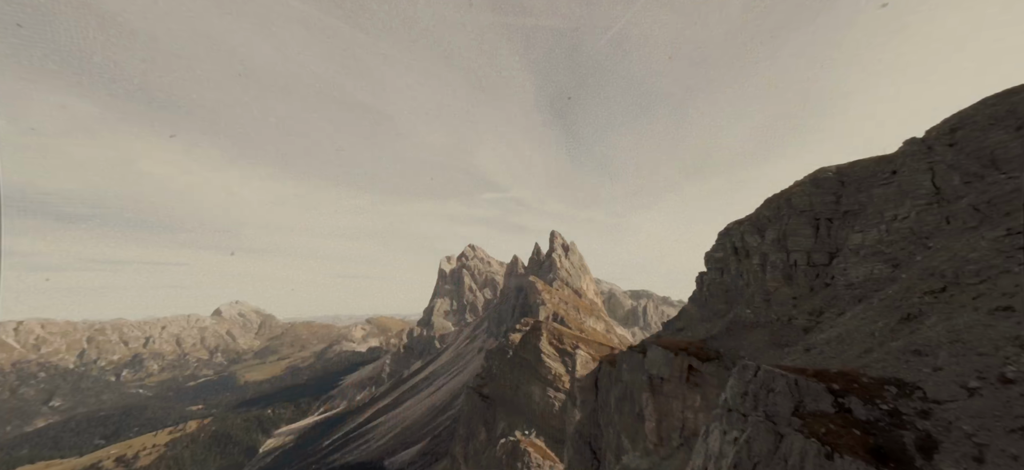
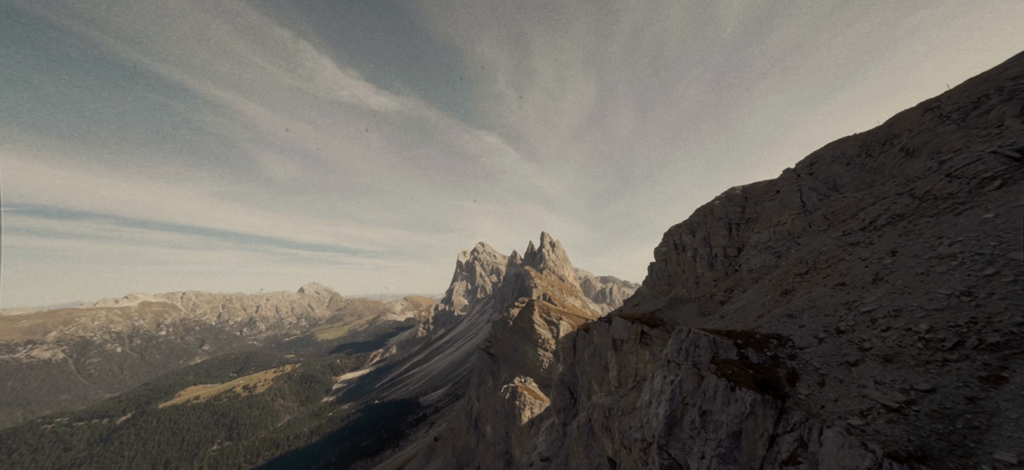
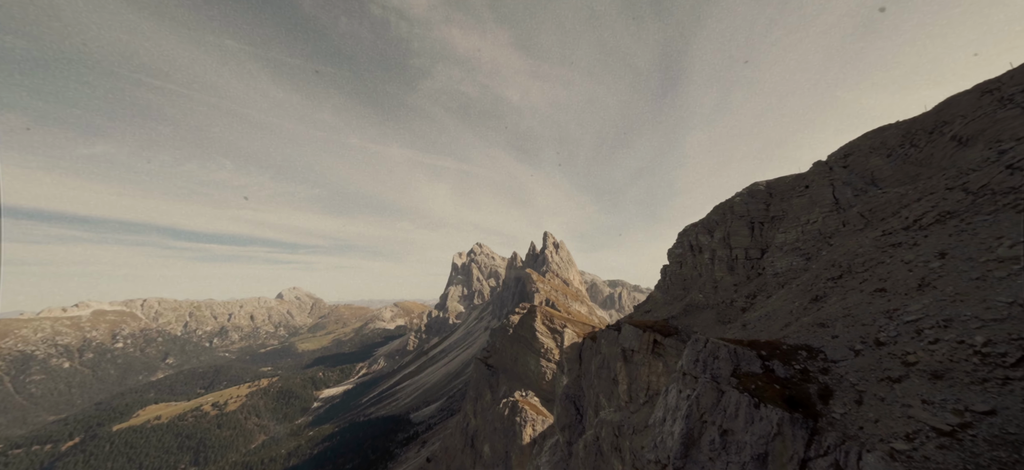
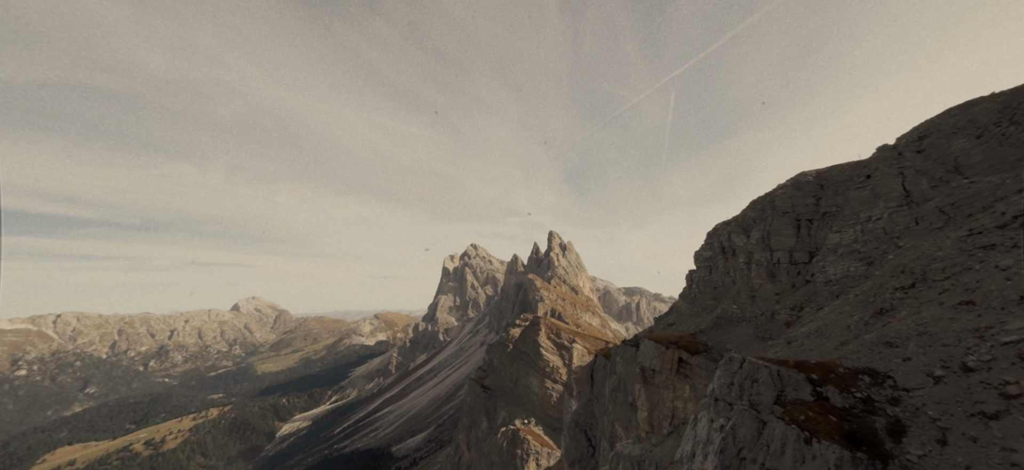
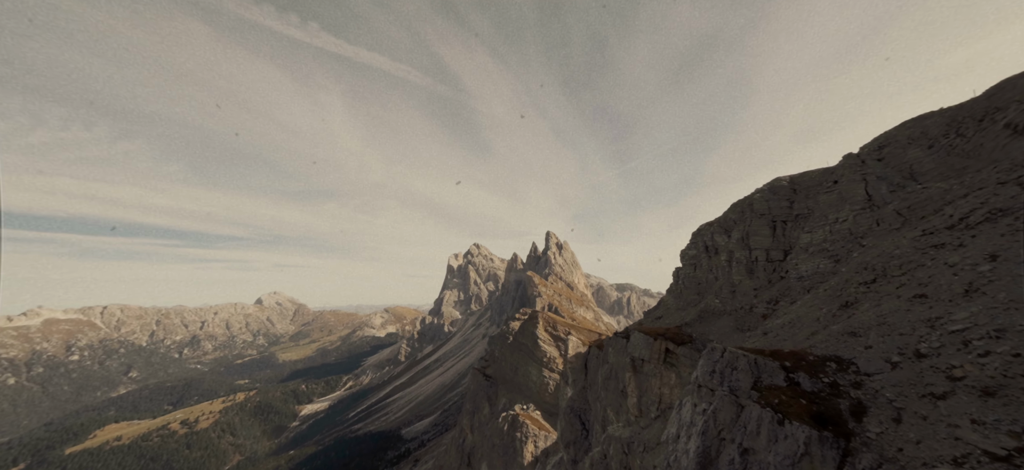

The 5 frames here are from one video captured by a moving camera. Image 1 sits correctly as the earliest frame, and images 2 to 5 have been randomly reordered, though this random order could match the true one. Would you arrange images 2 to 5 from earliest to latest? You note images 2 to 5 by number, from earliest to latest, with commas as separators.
4, 5, 3, 2
